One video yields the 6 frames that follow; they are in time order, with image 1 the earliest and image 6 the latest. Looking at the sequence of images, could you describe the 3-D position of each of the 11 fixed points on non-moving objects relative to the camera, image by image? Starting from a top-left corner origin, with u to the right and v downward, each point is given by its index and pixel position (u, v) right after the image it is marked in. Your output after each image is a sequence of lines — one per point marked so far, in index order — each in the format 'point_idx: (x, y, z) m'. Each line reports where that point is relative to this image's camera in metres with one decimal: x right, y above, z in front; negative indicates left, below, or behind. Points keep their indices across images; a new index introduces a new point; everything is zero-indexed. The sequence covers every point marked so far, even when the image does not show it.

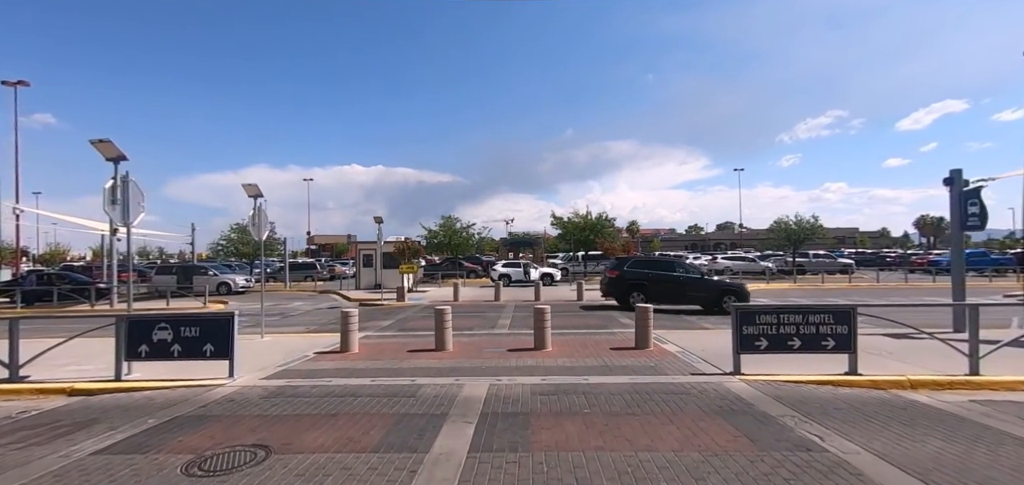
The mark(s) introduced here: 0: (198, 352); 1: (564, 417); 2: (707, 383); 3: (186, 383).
0: (-5.2, -1.8, +8.0) m
1: (+0.6, -2.0, +5.6) m
2: (+2.9, -2.1, +7.1) m
3: (-5.3, -2.3, +7.9) m
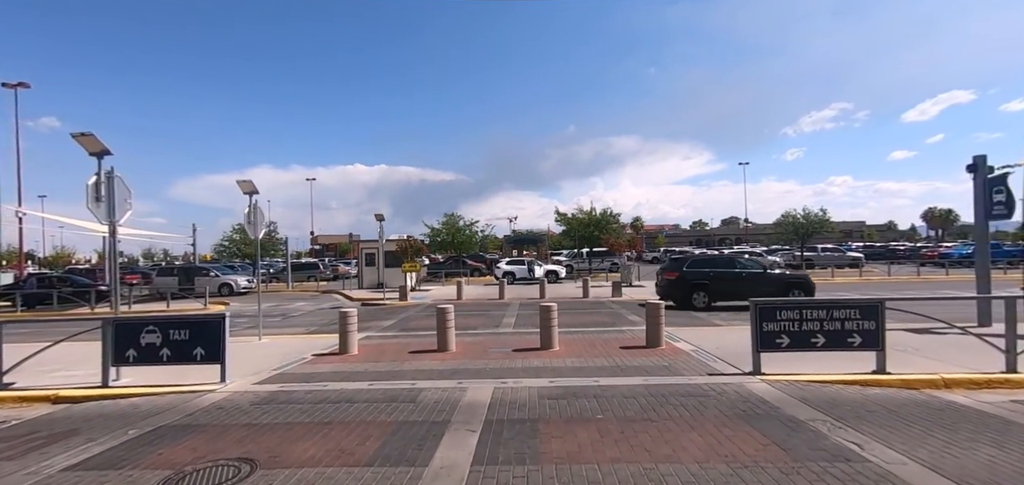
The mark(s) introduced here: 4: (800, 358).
0: (-5.1, -1.8, +7.7) m
1: (+0.7, -1.9, +5.2) m
2: (+2.9, -1.9, +6.6) m
3: (-5.2, -2.3, +7.5) m
4: (+4.6, -1.9, +7.8) m
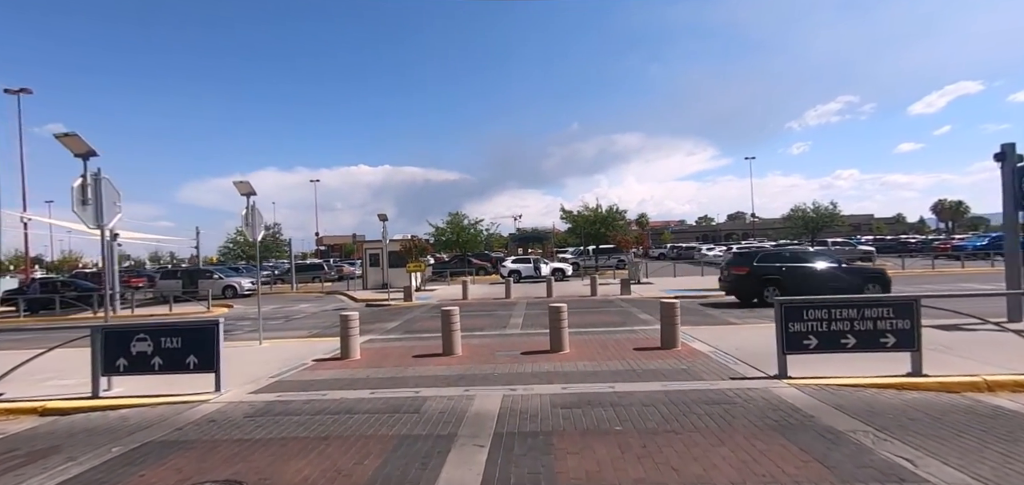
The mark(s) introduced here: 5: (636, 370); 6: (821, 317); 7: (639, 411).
0: (-5.0, -1.8, +7.3) m
1: (+0.8, -1.9, +4.8) m
2: (+3.1, -1.9, +6.2) m
3: (-5.1, -2.3, +7.1) m
4: (+4.8, -1.8, +7.3) m
5: (+1.9, -2.0, +7.5) m
6: (+4.3, -1.0, +6.8) m
7: (+1.4, -1.9, +5.5) m
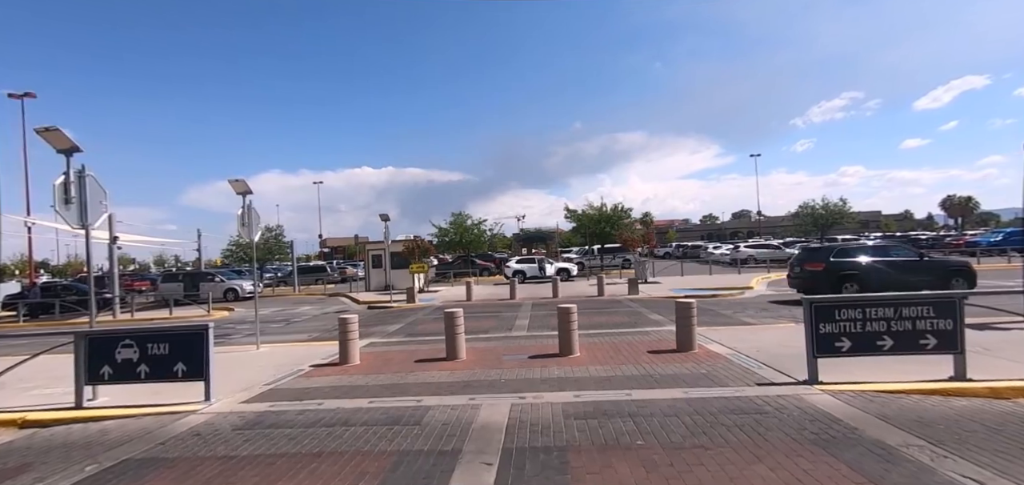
0: (-4.9, -1.8, +6.9) m
1: (+0.9, -1.9, +4.3) m
2: (+3.2, -1.8, +5.7) m
3: (-4.9, -2.3, +6.7) m
4: (+4.9, -1.7, +6.8) m
5: (+2.0, -1.9, +7.0) m
6: (+4.4, -1.0, +6.2) m
7: (+1.5, -1.9, +5.0) m
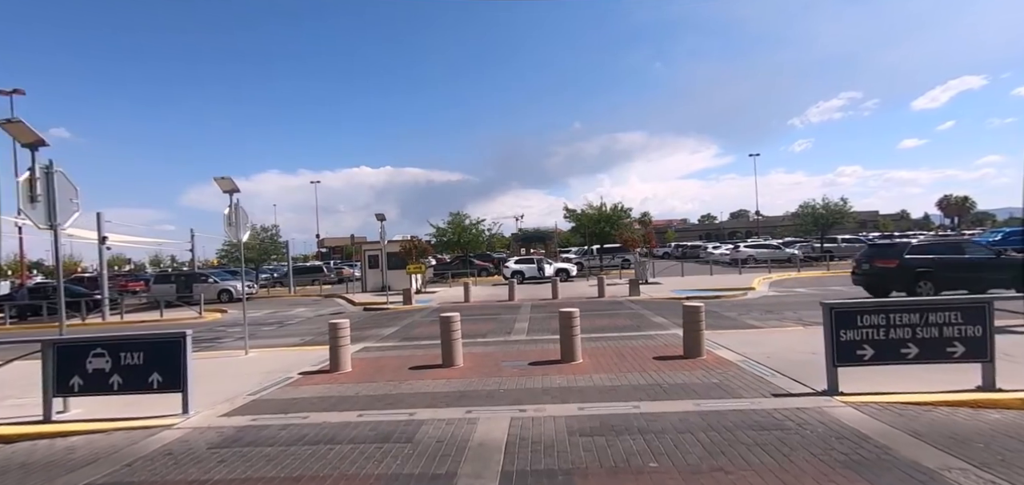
0: (-4.9, -1.9, +6.4) m
1: (+0.9, -1.9, +3.9) m
2: (+3.2, -1.8, +5.3) m
3: (-4.9, -2.3, +6.2) m
4: (+4.9, -1.7, +6.4) m
5: (+2.0, -1.9, +6.6) m
6: (+4.4, -1.0, +5.8) m
7: (+1.5, -1.9, +4.6) m
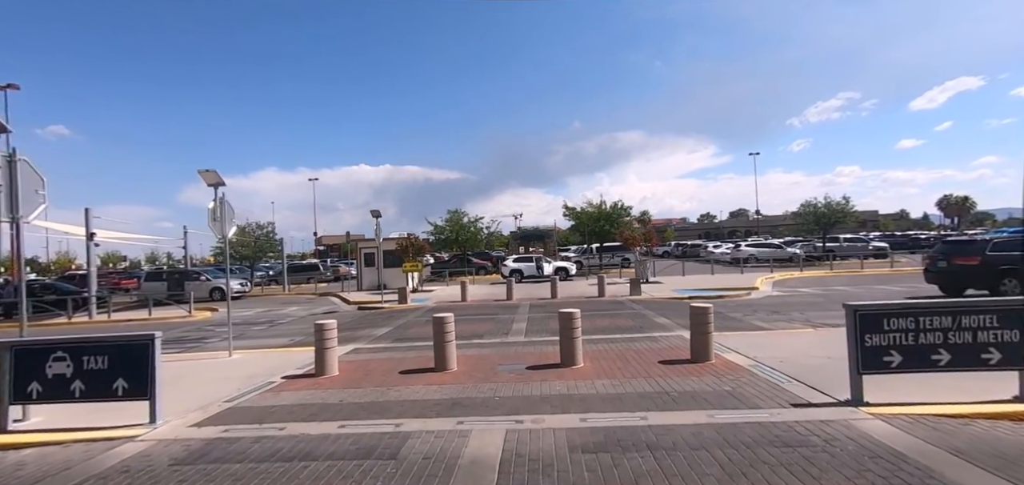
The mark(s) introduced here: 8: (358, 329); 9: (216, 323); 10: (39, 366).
0: (-4.9, -1.8, +5.9) m
1: (+0.8, -1.8, +3.4) m
2: (+3.1, -1.8, +4.8) m
3: (-5.0, -2.3, +5.7) m
4: (+4.8, -1.7, +5.9) m
5: (+2.0, -1.9, +6.1) m
6: (+4.4, -0.9, +5.4) m
7: (+1.5, -1.8, +4.1) m
8: (-4.5, -2.6, +14.3) m
9: (-11.4, -3.1, +18.6) m
10: (-5.8, -1.5, +6.0) m
